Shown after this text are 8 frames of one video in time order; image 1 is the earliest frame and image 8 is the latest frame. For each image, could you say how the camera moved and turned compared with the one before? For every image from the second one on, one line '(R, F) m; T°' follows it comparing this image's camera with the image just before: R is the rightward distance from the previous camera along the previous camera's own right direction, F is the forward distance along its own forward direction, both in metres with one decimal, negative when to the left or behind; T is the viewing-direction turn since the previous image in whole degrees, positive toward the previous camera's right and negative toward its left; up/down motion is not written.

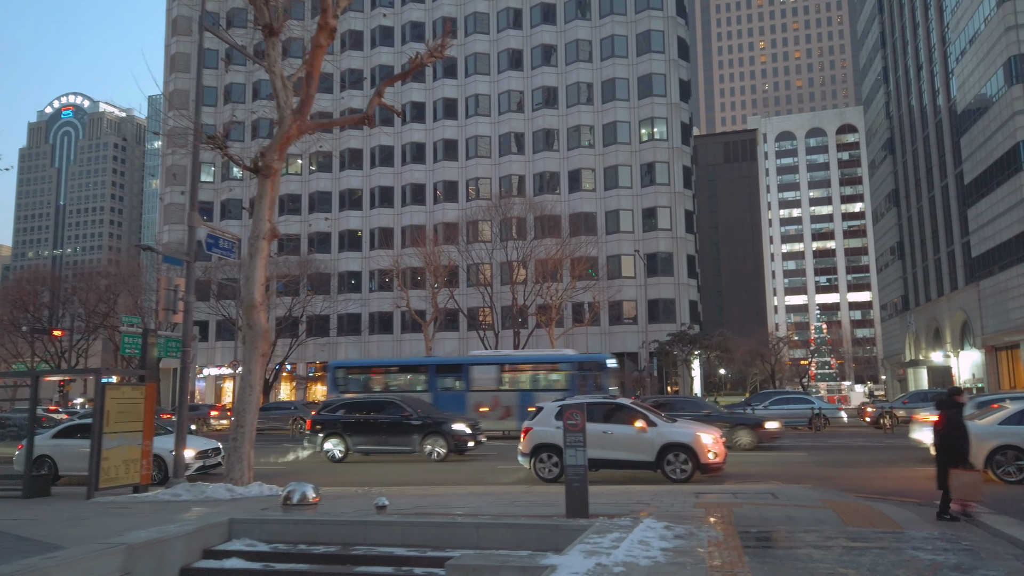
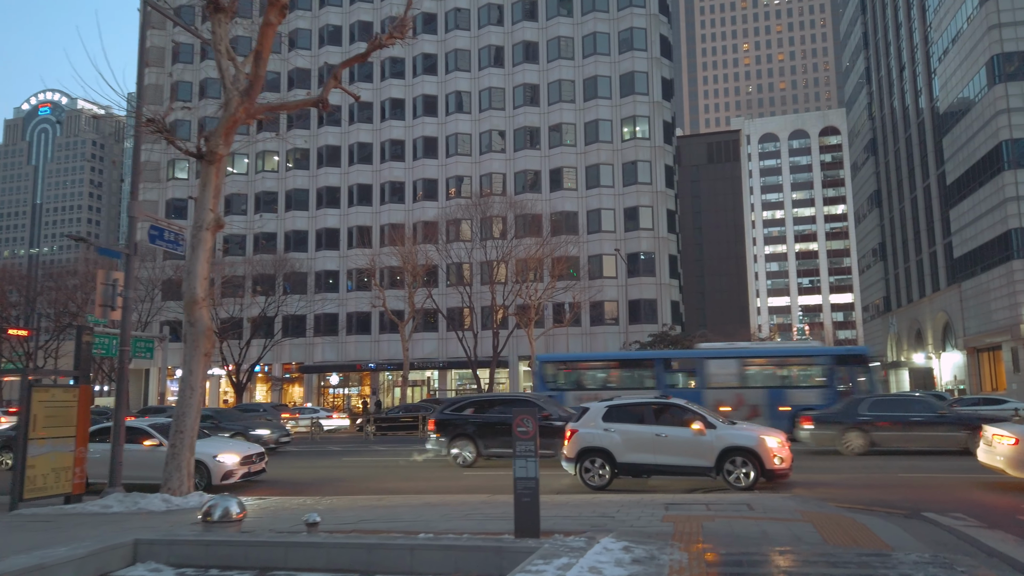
(+0.4, +0.8) m; +1°
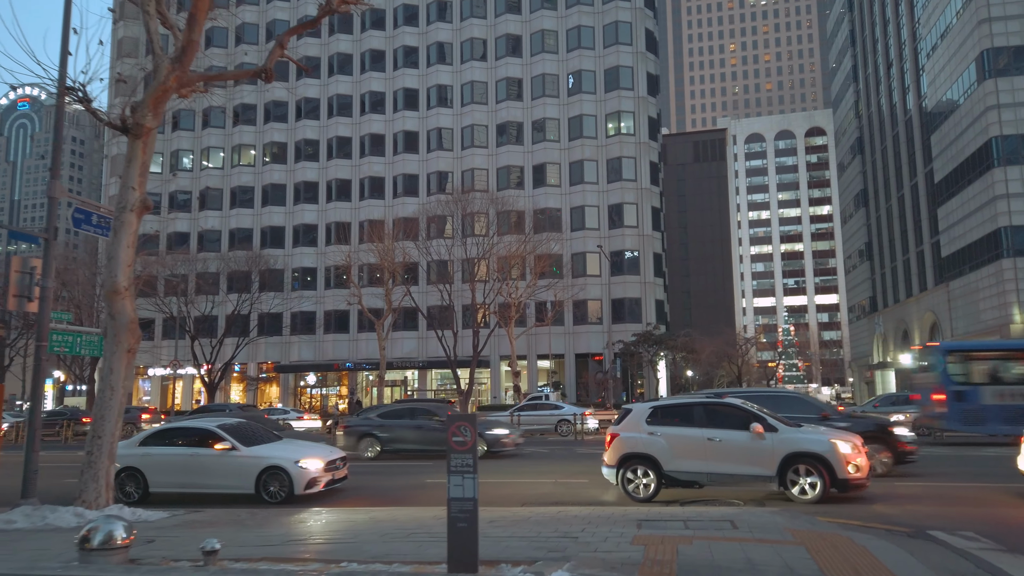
(+0.4, +1.2) m; +1°
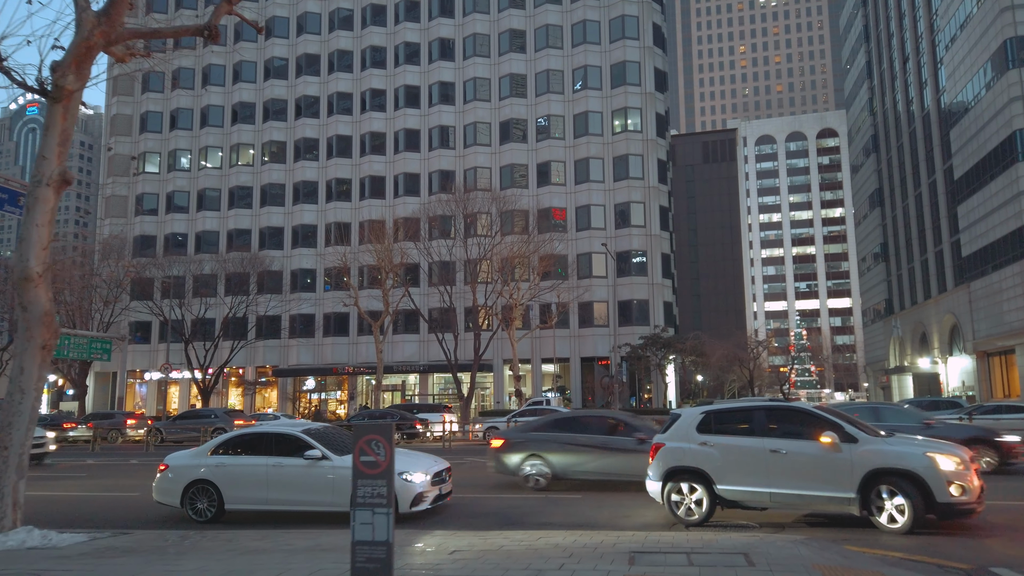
(+0.4, +1.5) m; -1°
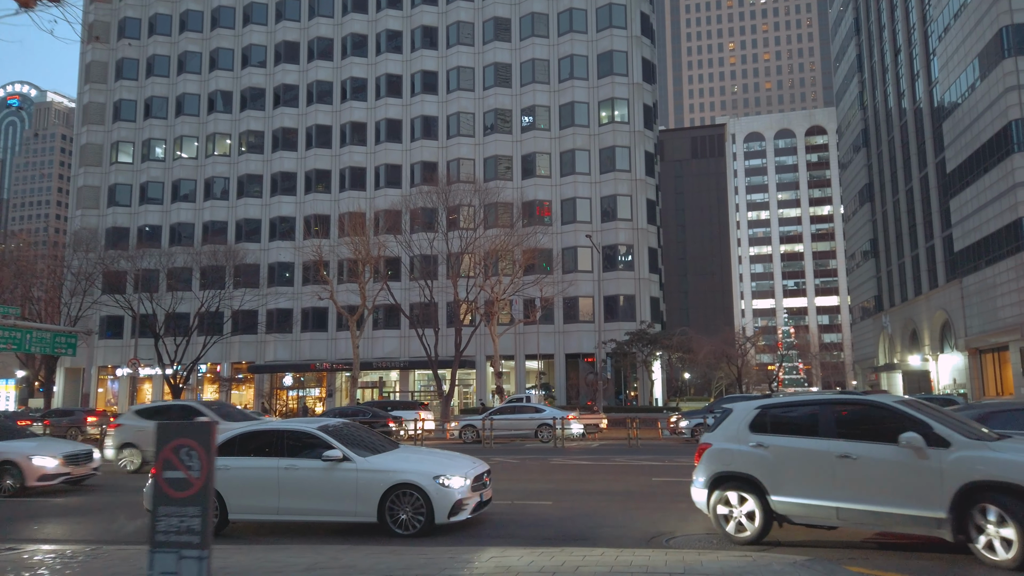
(+0.4, +1.3) m; +1°
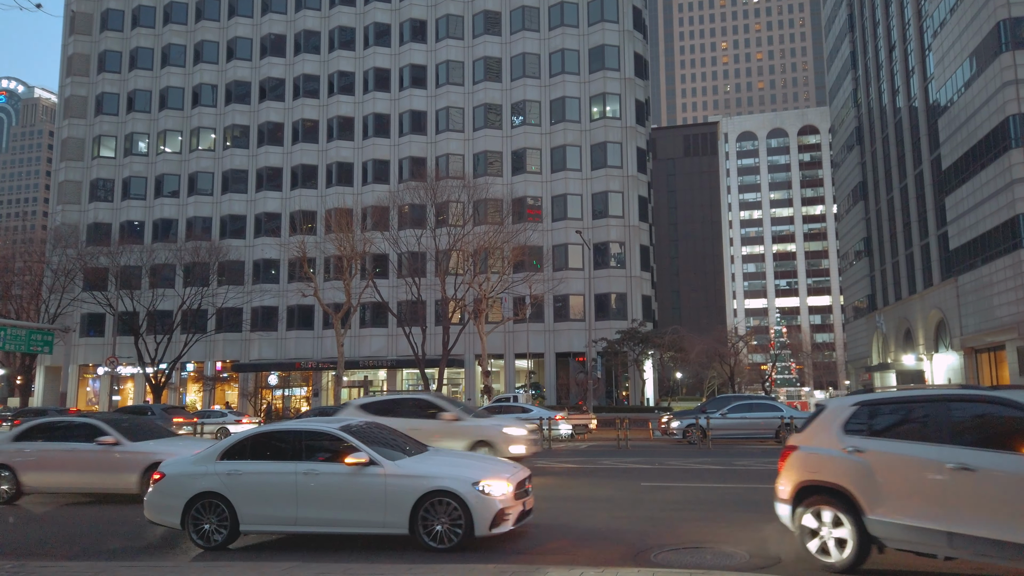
(+0.2, +0.8) m; +1°
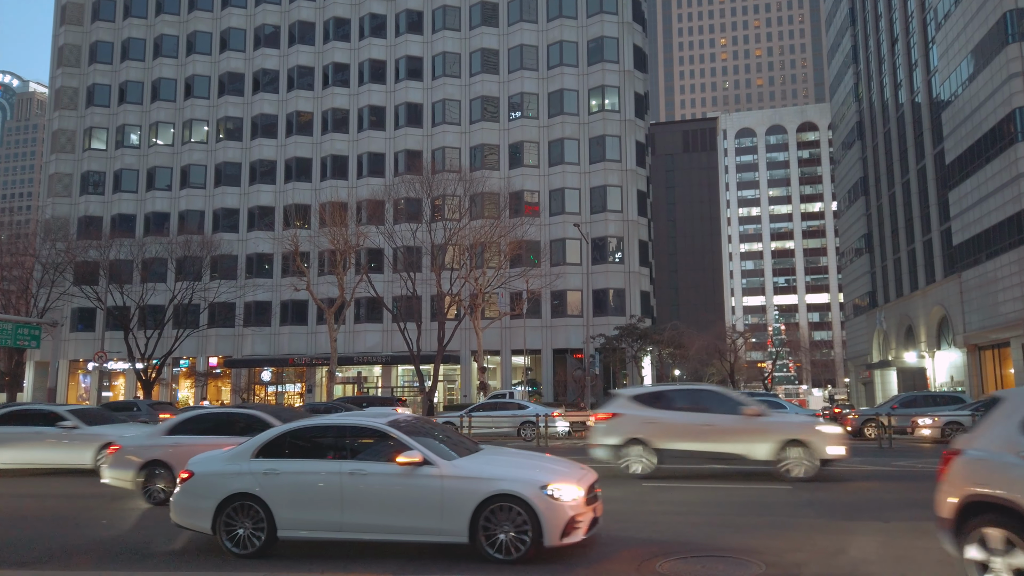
(0.0, +0.7) m; 0°
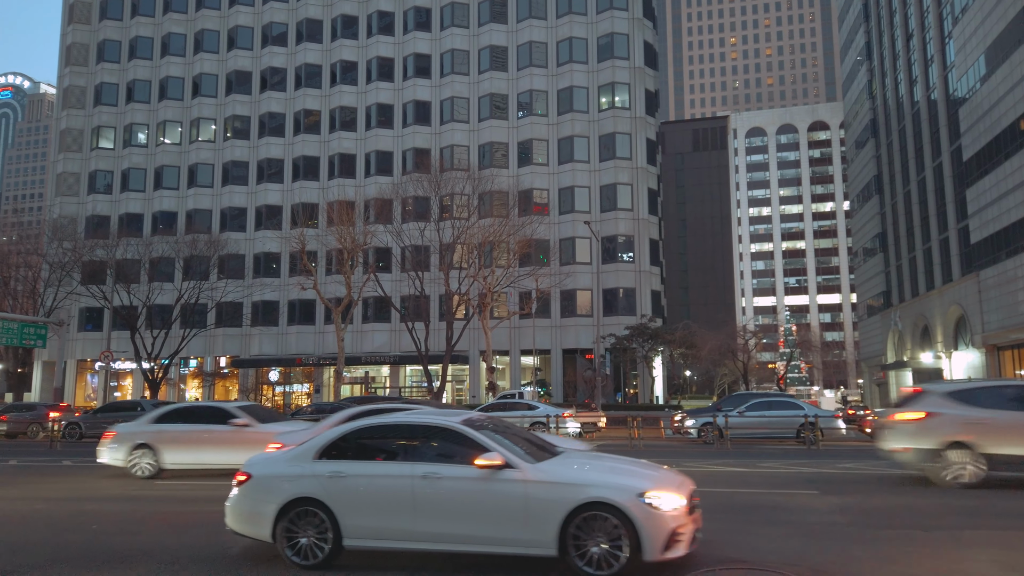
(0.0, +0.5) m; -1°
